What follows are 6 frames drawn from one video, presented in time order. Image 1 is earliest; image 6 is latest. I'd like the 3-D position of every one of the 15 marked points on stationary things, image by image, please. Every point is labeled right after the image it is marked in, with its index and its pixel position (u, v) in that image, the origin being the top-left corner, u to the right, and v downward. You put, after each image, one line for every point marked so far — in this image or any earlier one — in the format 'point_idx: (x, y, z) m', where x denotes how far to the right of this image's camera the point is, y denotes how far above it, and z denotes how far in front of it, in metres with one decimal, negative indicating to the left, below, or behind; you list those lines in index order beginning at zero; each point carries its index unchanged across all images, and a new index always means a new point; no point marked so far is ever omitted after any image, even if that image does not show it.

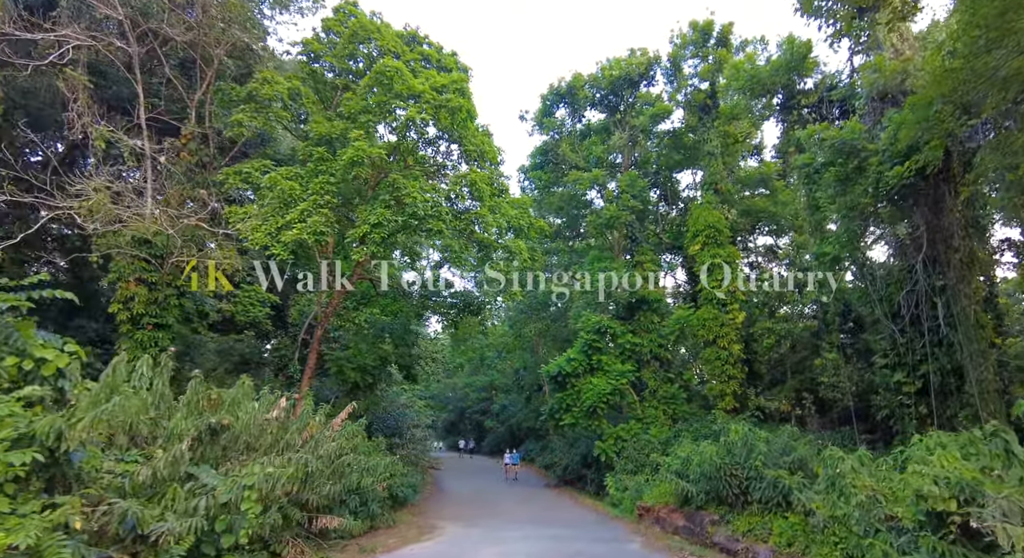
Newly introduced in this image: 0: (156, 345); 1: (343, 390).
0: (-7.3, -1.4, +11.3) m
1: (-4.7, -3.1, +15.1) m
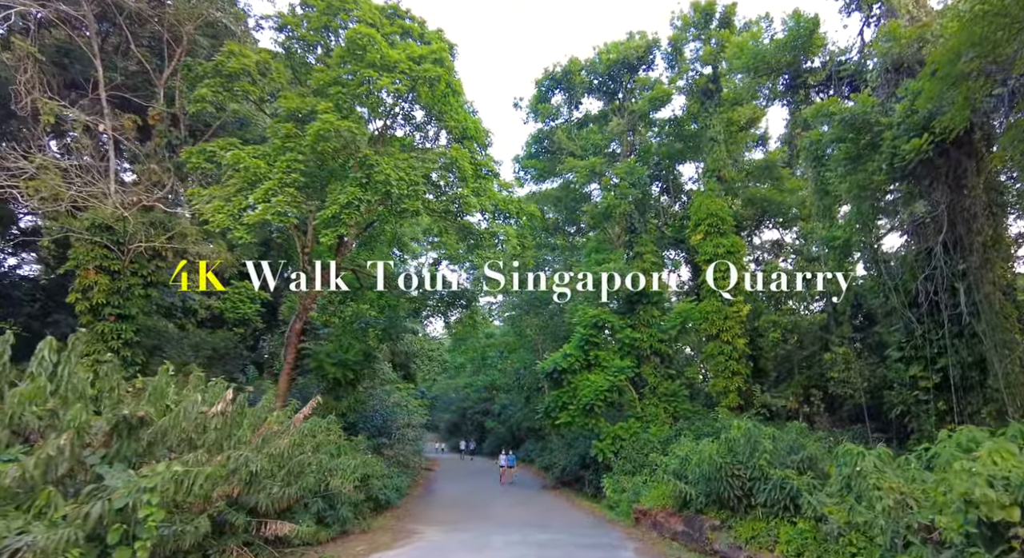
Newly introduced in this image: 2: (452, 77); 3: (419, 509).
0: (-7.6, -1.1, +10.6) m
1: (-4.9, -2.8, +14.3) m
2: (-1.2, +4.0, +10.8) m
3: (-2.3, -5.7, +13.7) m
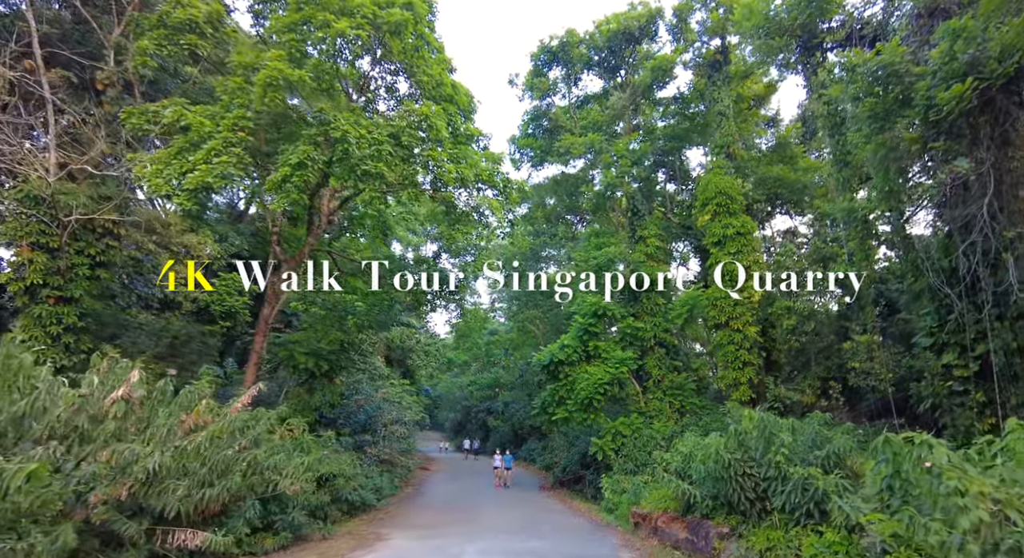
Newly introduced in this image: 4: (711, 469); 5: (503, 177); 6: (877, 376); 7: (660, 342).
0: (-7.9, -0.8, +9.6) m
1: (-5.2, -2.4, +13.2) m
2: (-1.6, +4.4, +9.7) m
3: (-2.5, -5.3, +12.5) m
4: (+2.5, -2.4, +7.0) m
5: (-0.2, +2.3, +12.4) m
6: (+9.1, -2.4, +13.8) m
7: (+4.5, -1.9, +16.9) m
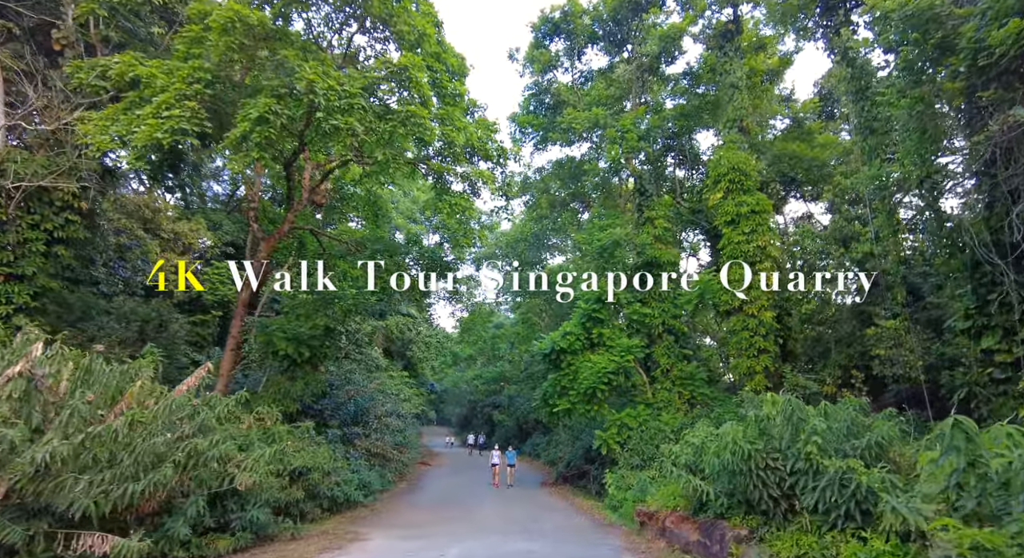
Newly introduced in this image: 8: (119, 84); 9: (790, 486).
0: (-8.0, -0.4, +8.8) m
1: (-5.3, -2.0, +12.4) m
2: (-1.7, +4.8, +8.7) m
3: (-2.6, -4.9, +11.7) m
4: (+2.4, -2.0, +6.0) m
5: (-0.3, +2.7, +11.5) m
6: (+9.1, -1.9, +12.7) m
7: (+4.5, -1.5, +15.9) m
8: (-5.6, +2.8, +7.8) m
9: (+2.8, -2.1, +5.5) m
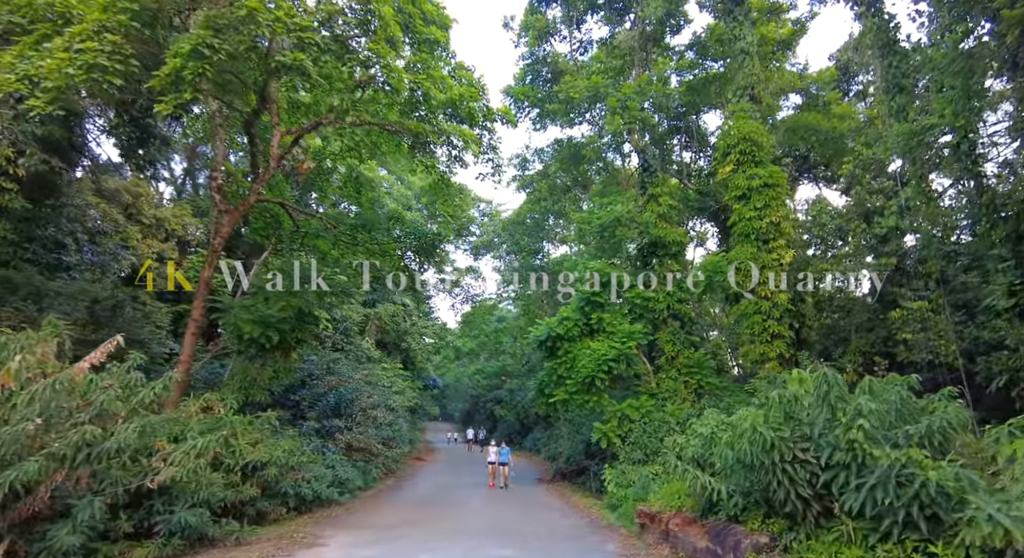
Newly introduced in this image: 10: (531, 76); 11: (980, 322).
0: (-8.3, +0.1, +7.8) m
1: (-5.5, -1.5, +11.4) m
2: (-2.0, +5.3, +7.6) m
3: (-2.8, -4.4, +10.6) m
4: (+2.1, -1.6, +4.9) m
5: (-0.5, +3.2, +10.4) m
6: (+8.9, -1.4, +11.5) m
7: (+4.3, -1.0, +14.7) m
8: (-5.8, +3.2, +6.7) m
9: (+2.5, -1.6, +4.4) m
10: (+0.7, +7.1, +19.6) m
11: (+9.7, -0.9, +11.4) m
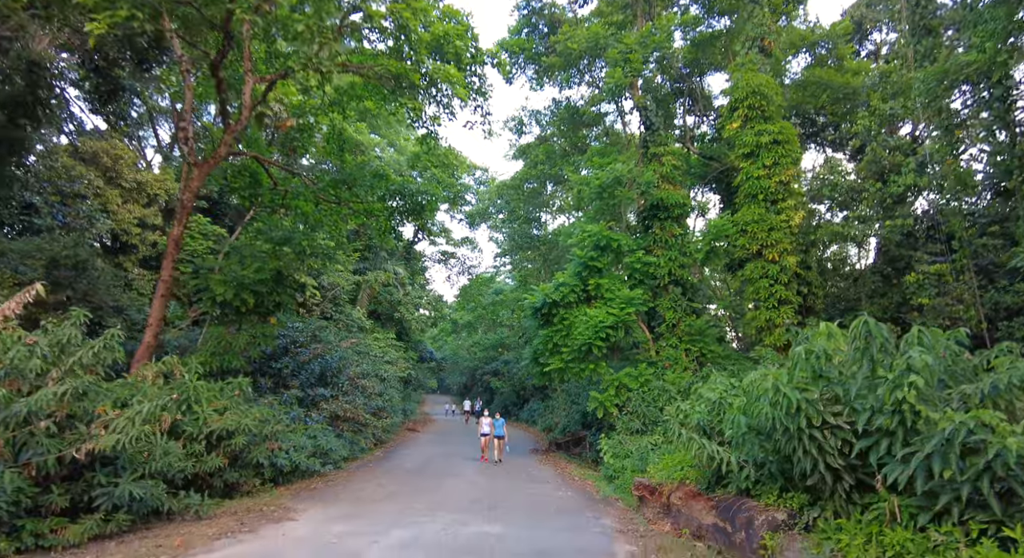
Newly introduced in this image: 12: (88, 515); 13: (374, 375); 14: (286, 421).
0: (-8.4, +0.7, +7.0) m
1: (-5.6, -0.8, +10.7) m
2: (-2.1, +5.9, +6.6) m
3: (-3.0, -3.7, +10.1) m
4: (+1.9, -1.1, +4.2) m
5: (-0.7, +3.9, +9.5) m
6: (+8.7, -0.7, +10.9) m
7: (+4.2, 0.0, +14.1) m
8: (-6.0, +3.8, +5.9) m
9: (+2.3, -1.2, +3.7) m
10: (+0.5, +8.3, +18.5) m
11: (+9.6, -0.1, +10.7) m
12: (-4.0, -2.2, +5.2) m
13: (-3.9, -2.6, +15.2) m
14: (-3.9, -2.4, +9.5) m
